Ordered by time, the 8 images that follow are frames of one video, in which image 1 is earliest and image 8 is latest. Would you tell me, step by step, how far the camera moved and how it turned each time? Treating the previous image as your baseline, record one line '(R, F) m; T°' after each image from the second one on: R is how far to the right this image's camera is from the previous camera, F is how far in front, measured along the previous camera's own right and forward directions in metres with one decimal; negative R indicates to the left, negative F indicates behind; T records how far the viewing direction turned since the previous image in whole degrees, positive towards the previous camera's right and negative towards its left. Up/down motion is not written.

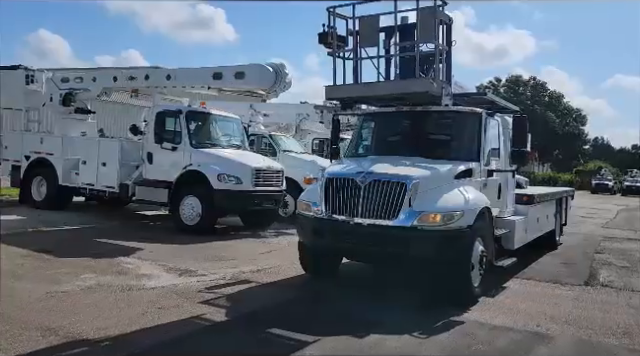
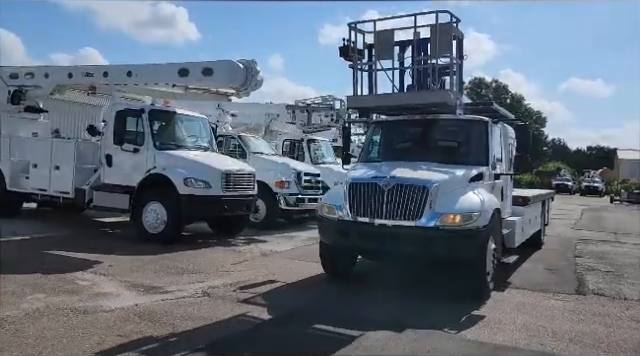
(-0.2, +0.5) m; +4°
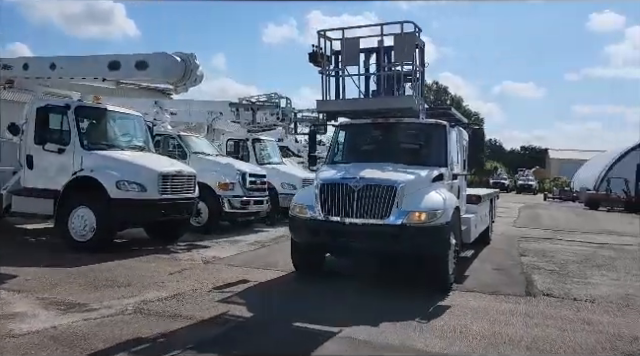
(0.0, +0.4) m; +6°
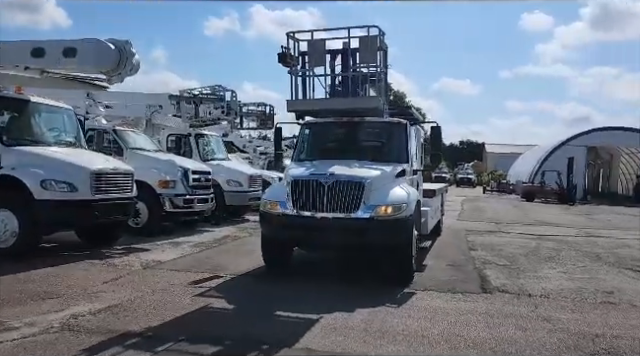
(-0.1, +0.4) m; +6°
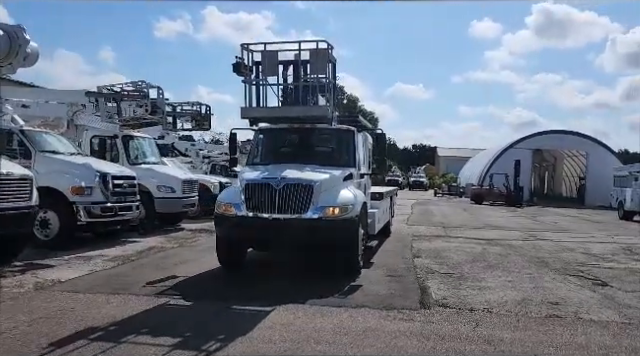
(+0.4, +0.7) m; +5°
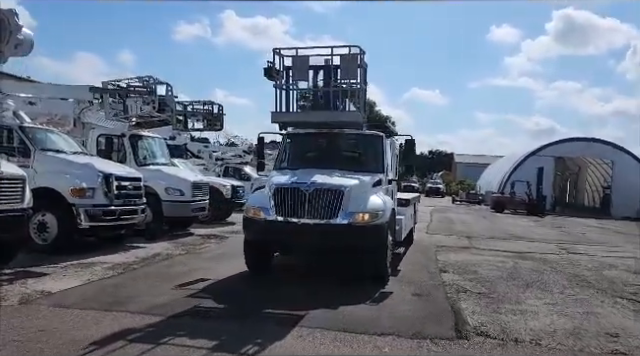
(-0.1, +0.7) m; -2°
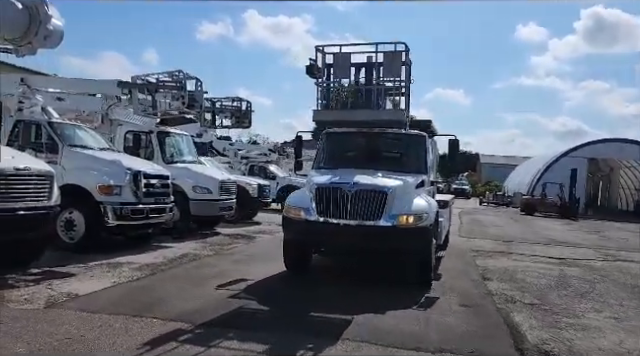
(-0.2, +0.4) m; -2°
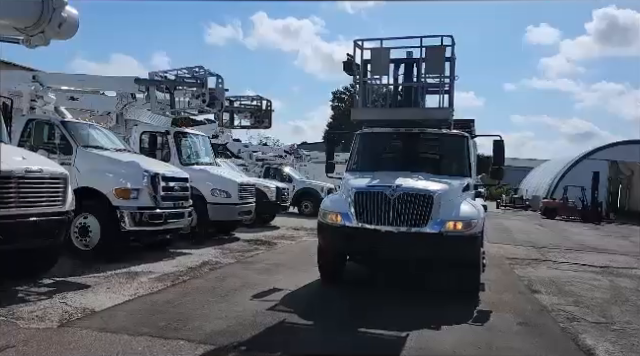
(-0.4, +0.6) m; -1°
